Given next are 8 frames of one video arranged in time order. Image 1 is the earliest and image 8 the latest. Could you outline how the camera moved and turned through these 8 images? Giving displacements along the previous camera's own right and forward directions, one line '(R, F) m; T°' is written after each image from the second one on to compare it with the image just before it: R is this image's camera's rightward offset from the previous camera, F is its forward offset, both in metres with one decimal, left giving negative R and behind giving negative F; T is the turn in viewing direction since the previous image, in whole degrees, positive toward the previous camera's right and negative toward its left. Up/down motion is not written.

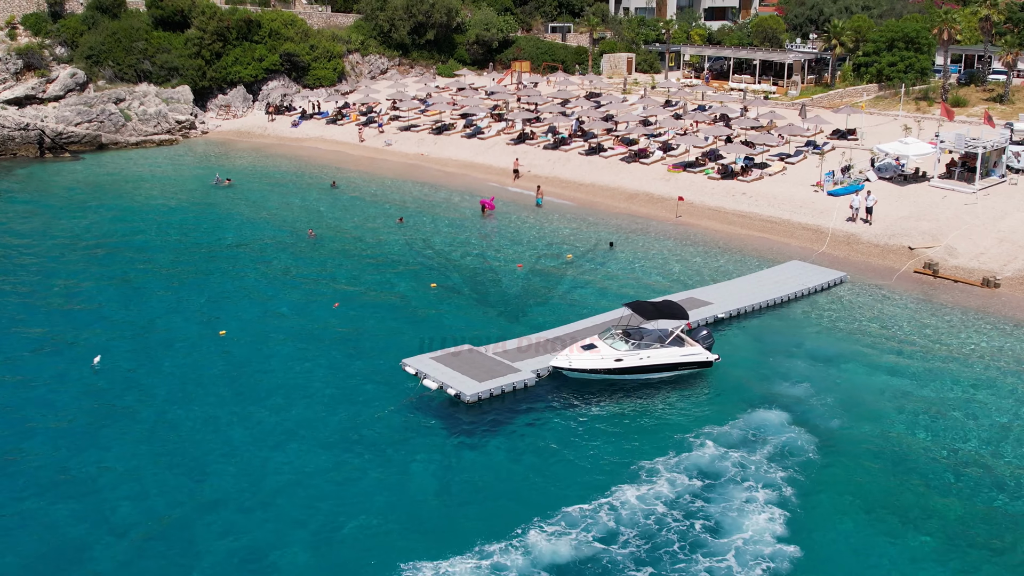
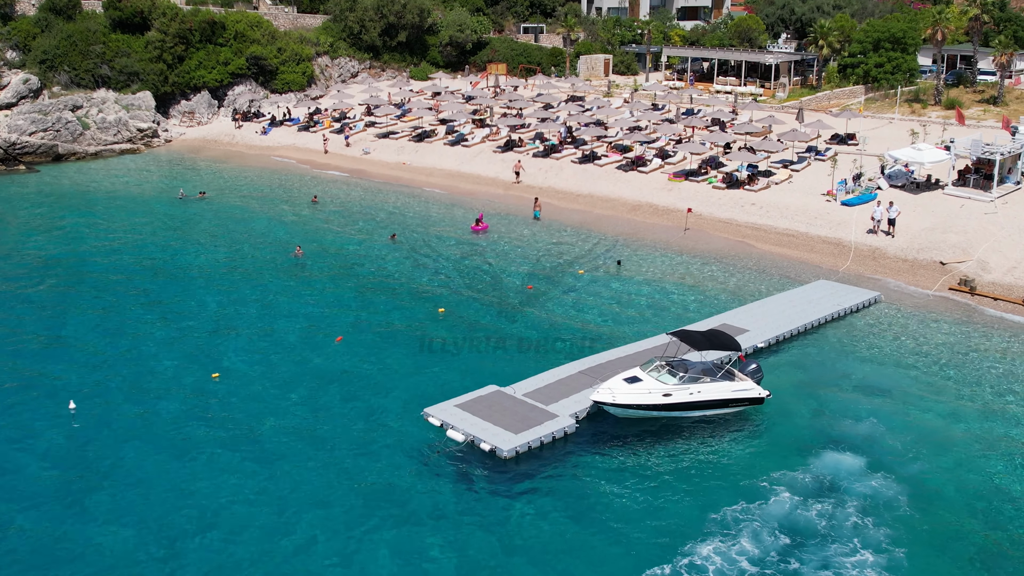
(-1.6, +2.5) m; +3°
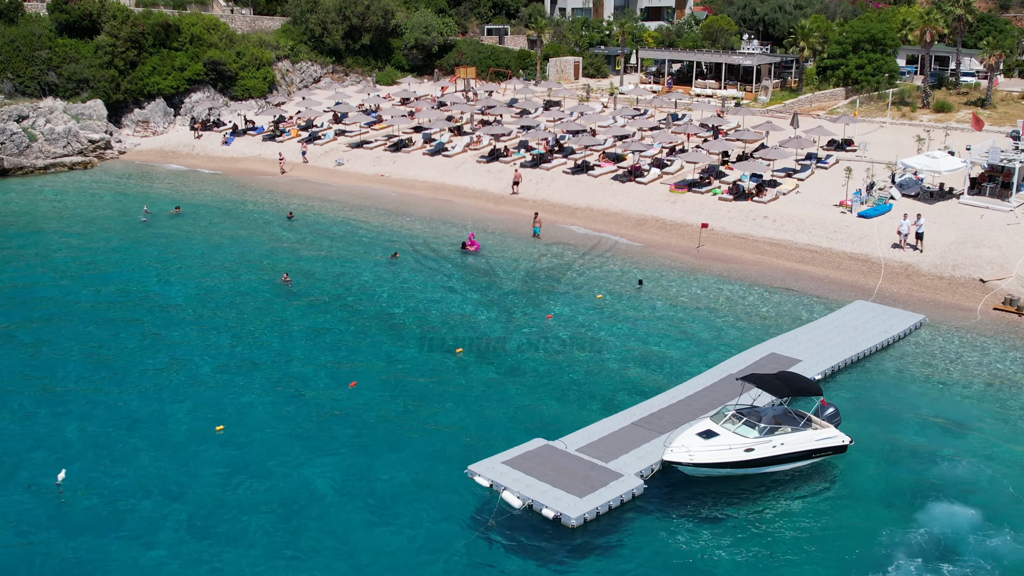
(-2.0, +2.6) m; +3°
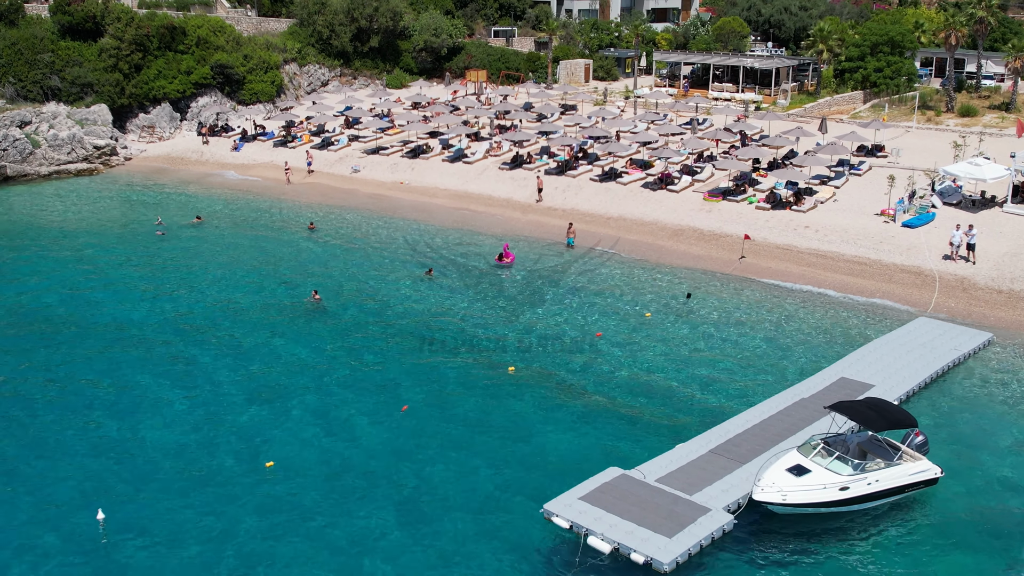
(-1.6, +1.3) m; +1°
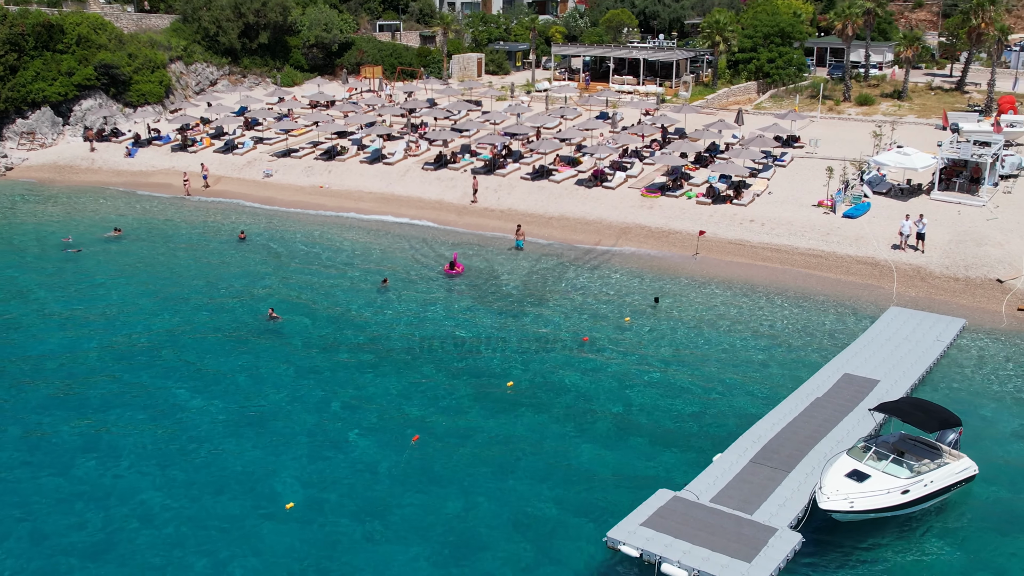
(-3.1, +1.3) m; +8°
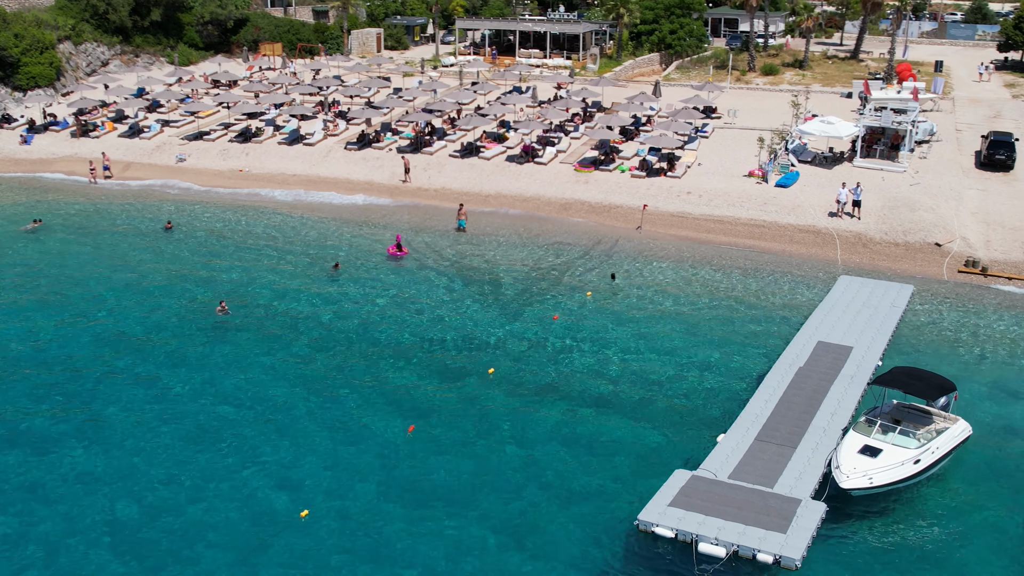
(-2.2, +0.6) m; +7°
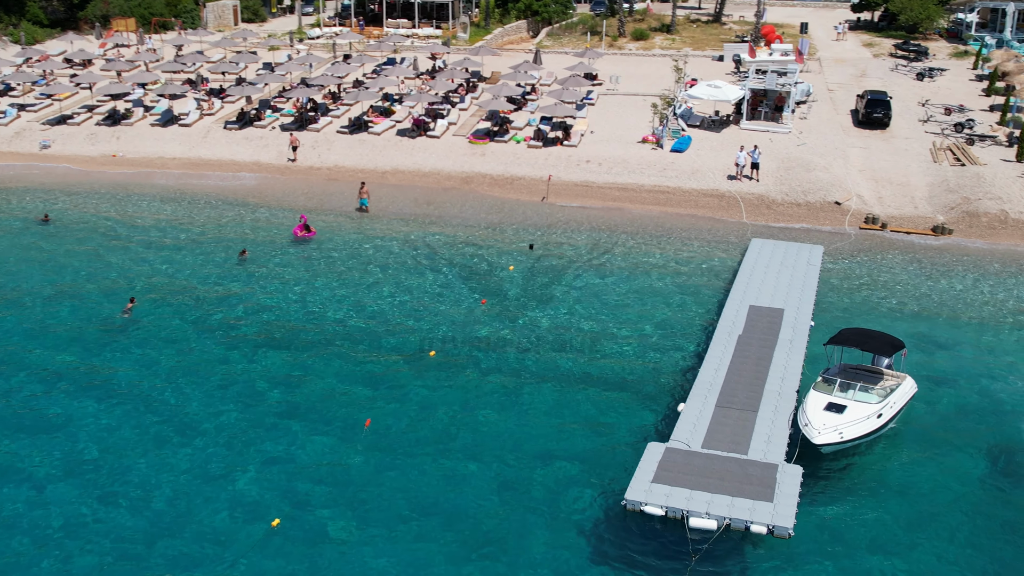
(-1.9, +0.7) m; +8°
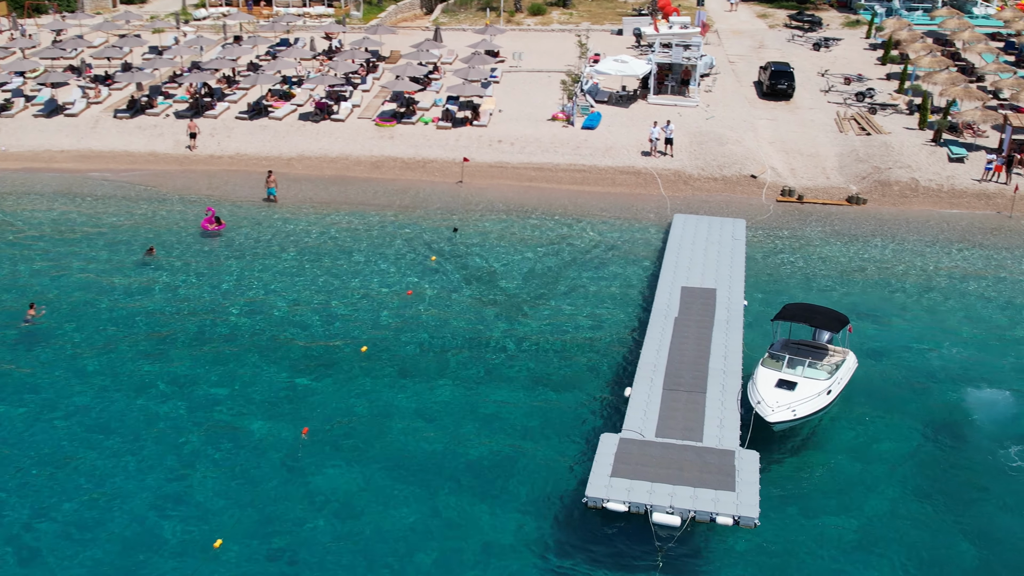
(-0.8, +0.7) m; +6°
